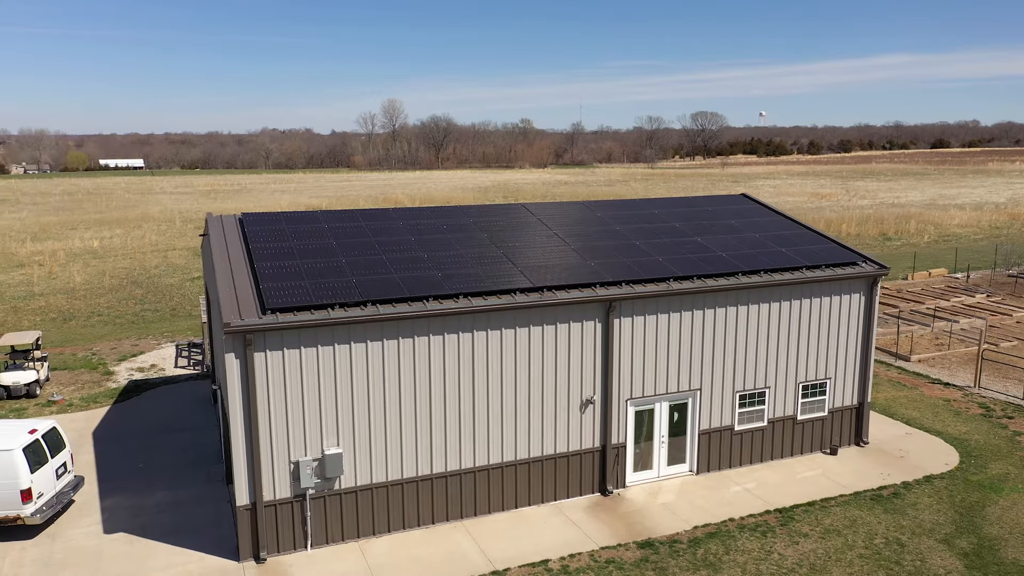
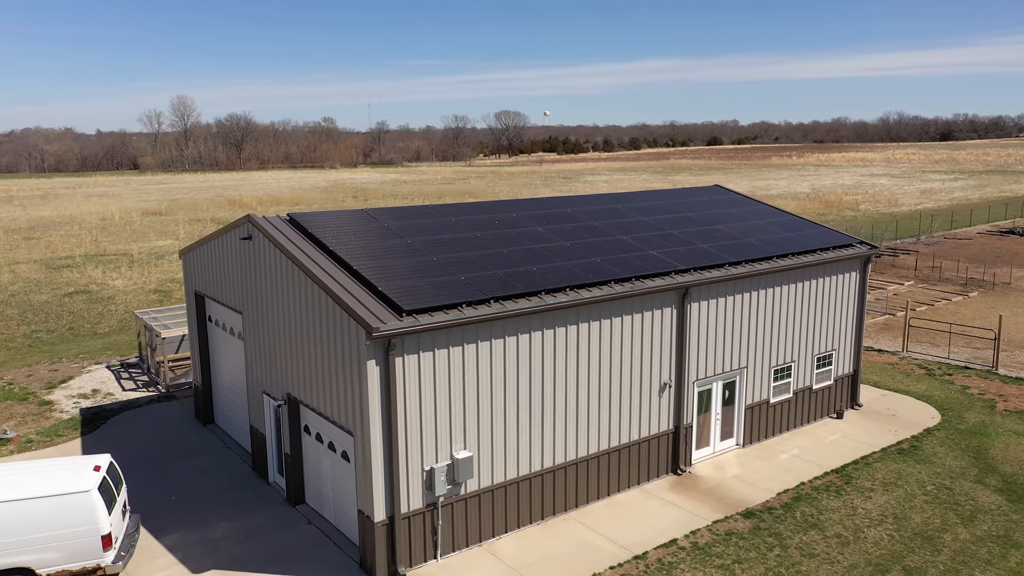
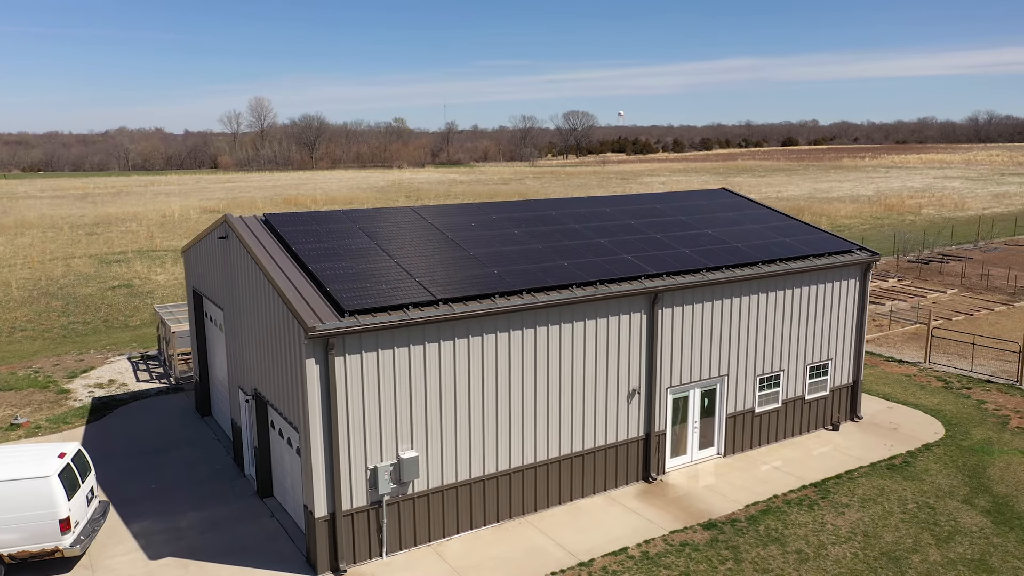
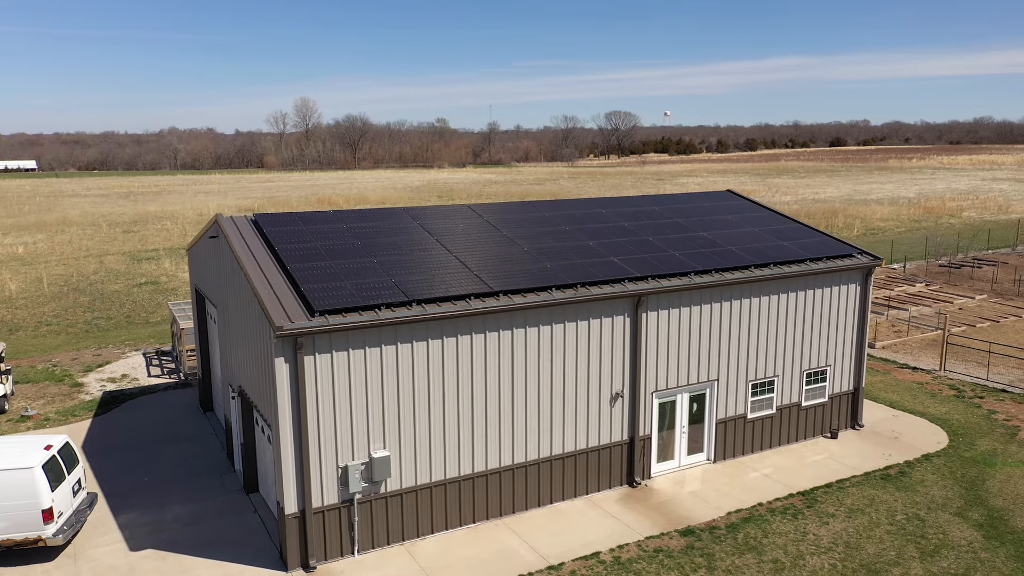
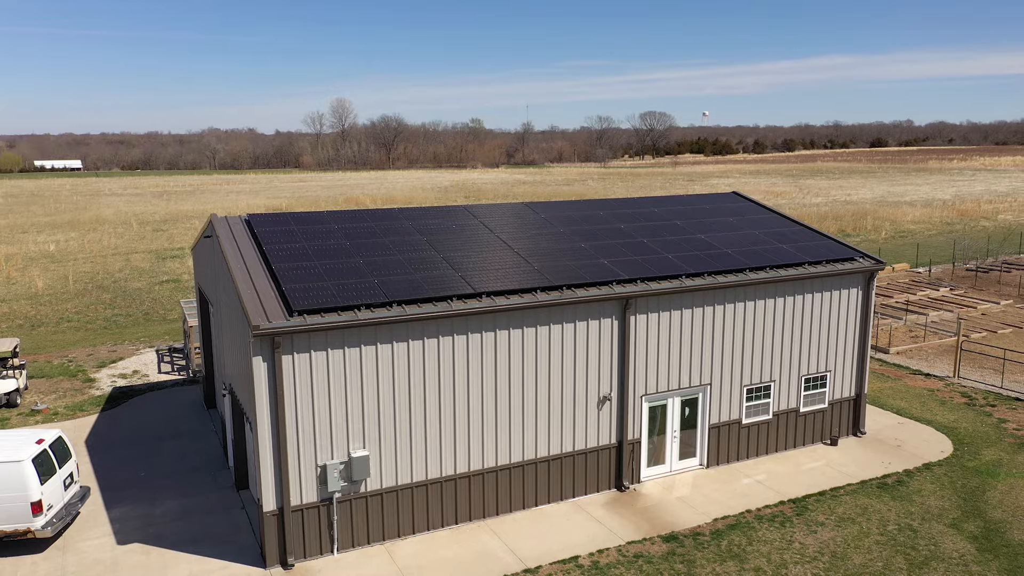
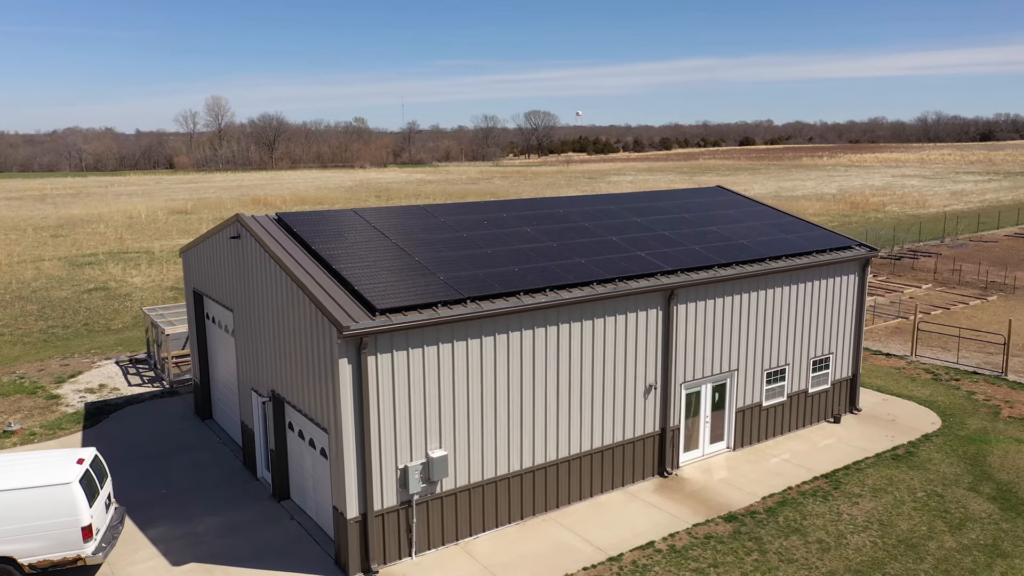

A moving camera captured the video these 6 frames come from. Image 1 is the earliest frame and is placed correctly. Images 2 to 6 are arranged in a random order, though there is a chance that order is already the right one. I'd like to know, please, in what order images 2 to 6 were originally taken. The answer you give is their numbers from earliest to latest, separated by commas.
5, 4, 3, 6, 2
